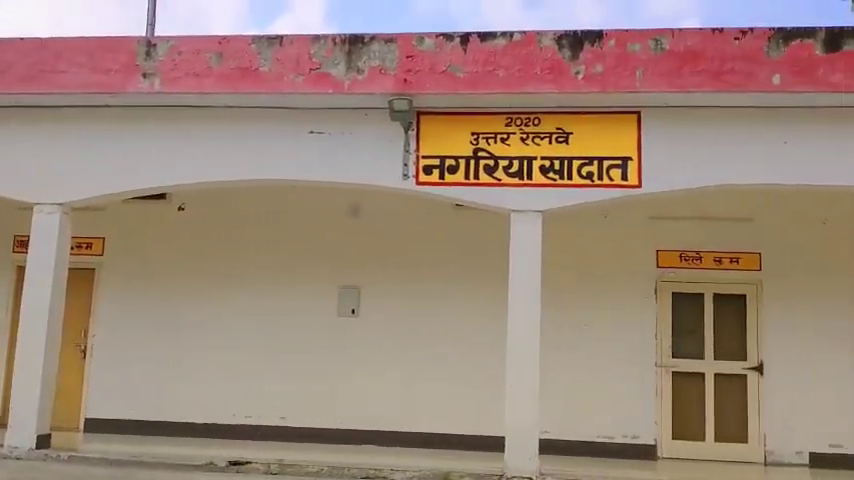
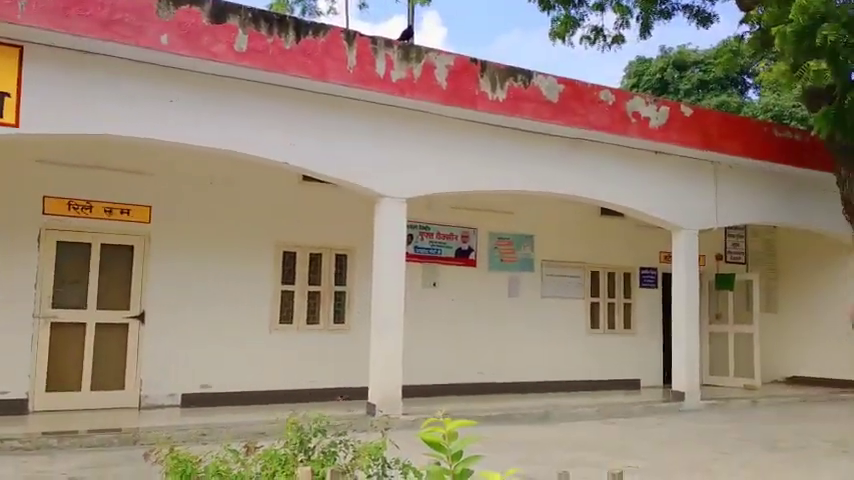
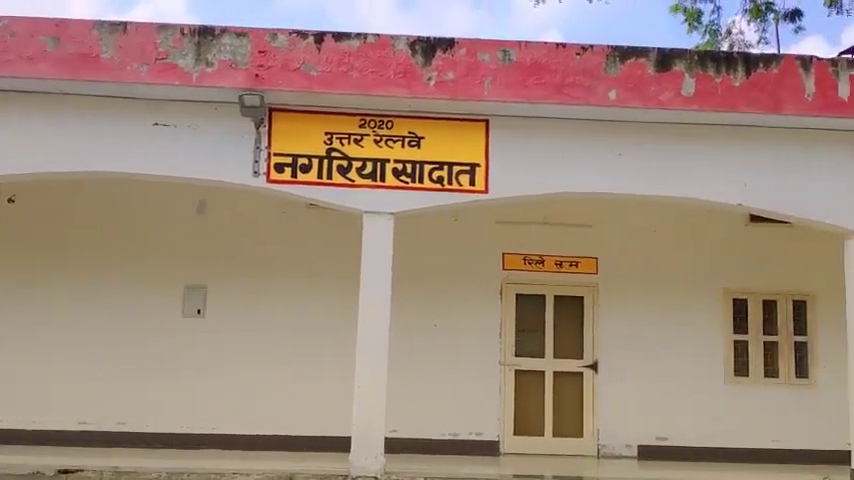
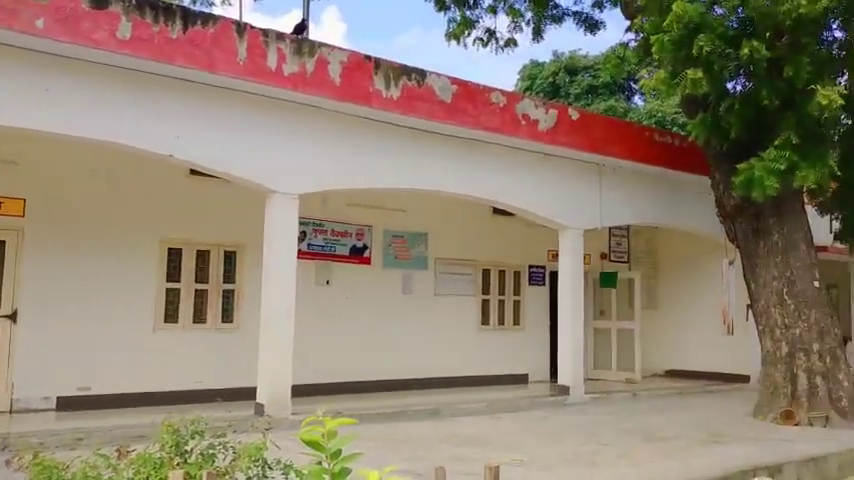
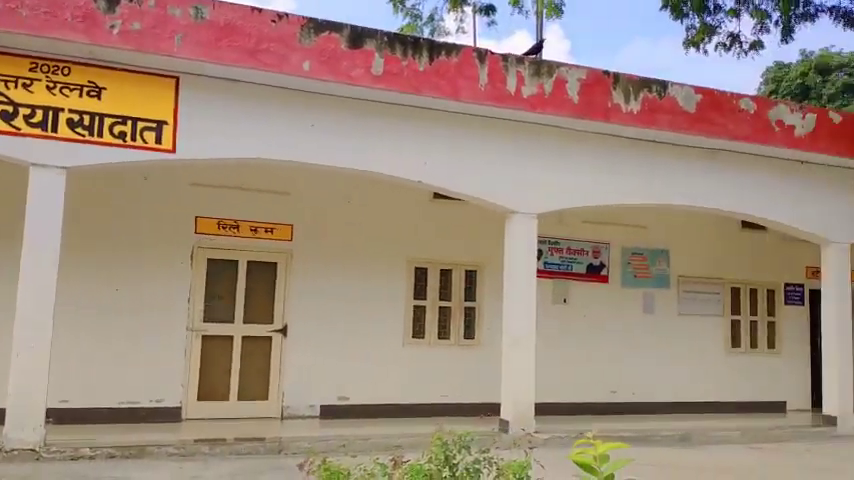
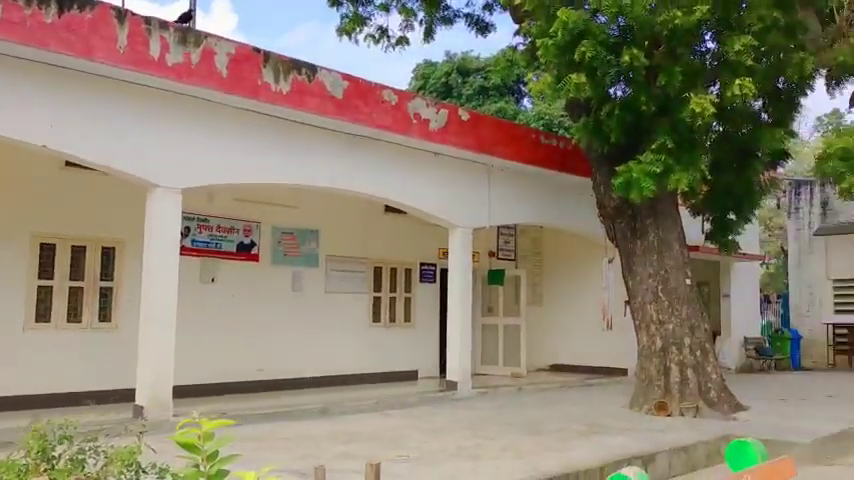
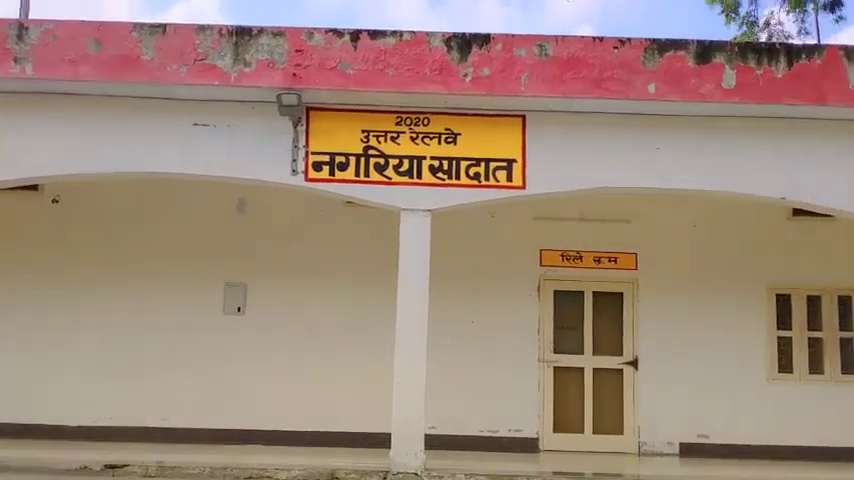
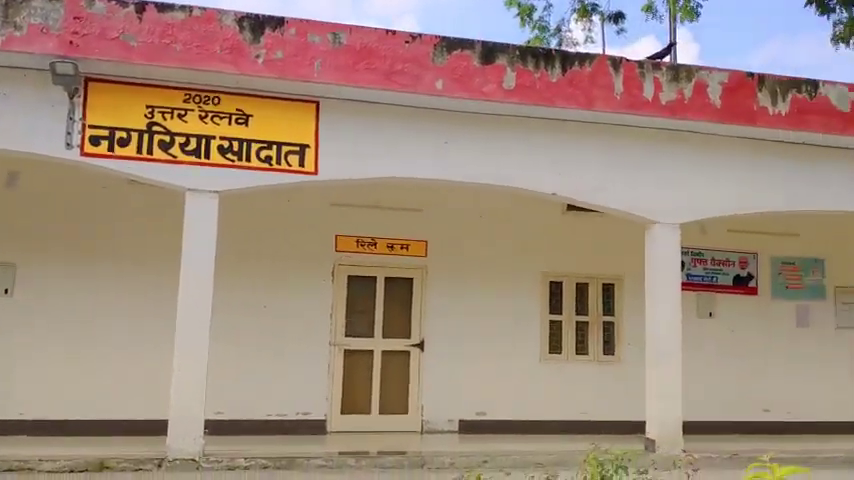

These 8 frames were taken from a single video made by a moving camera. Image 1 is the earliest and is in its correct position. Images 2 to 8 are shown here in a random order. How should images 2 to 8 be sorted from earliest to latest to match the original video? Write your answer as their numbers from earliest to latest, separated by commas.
7, 3, 8, 5, 2, 4, 6
